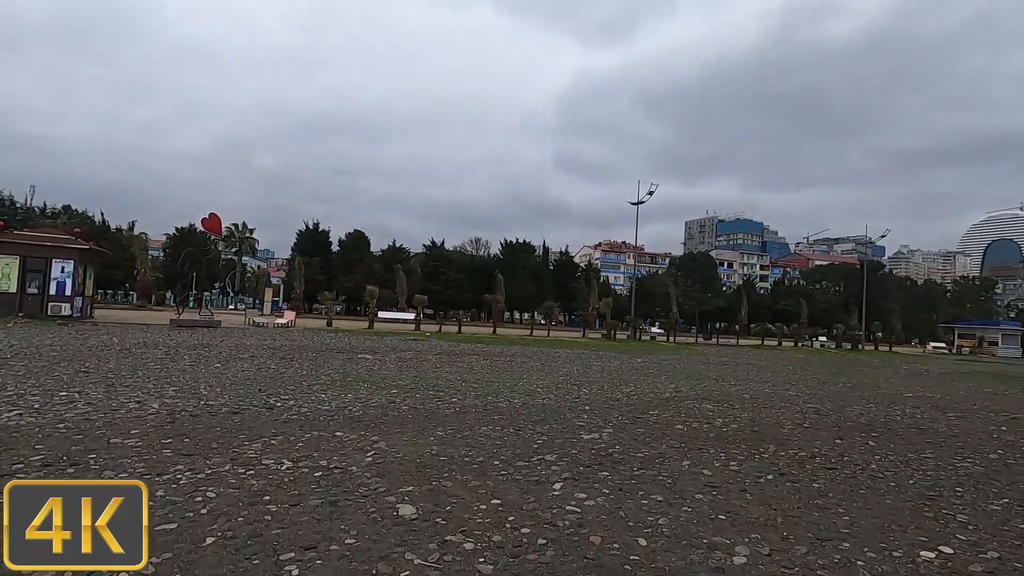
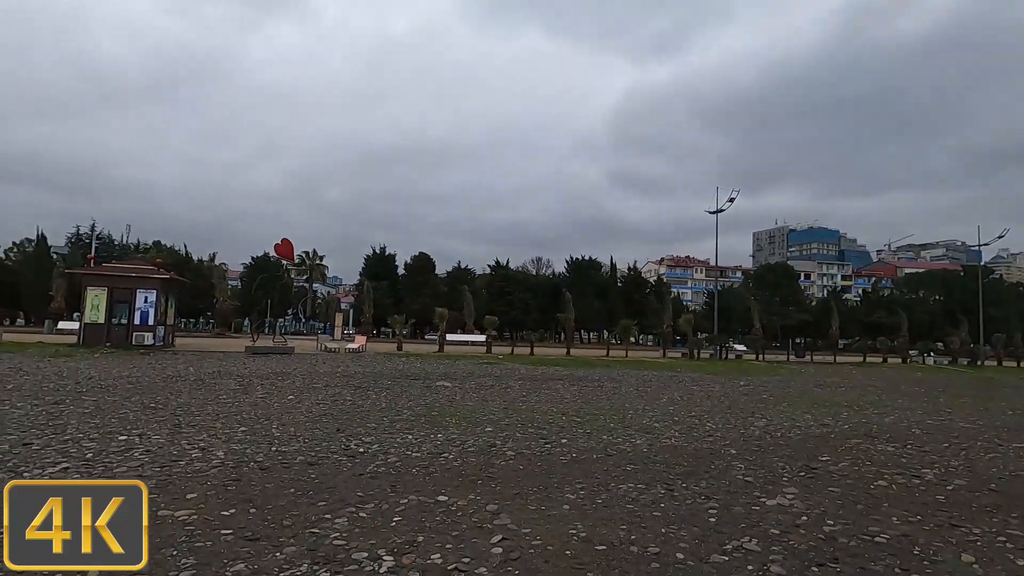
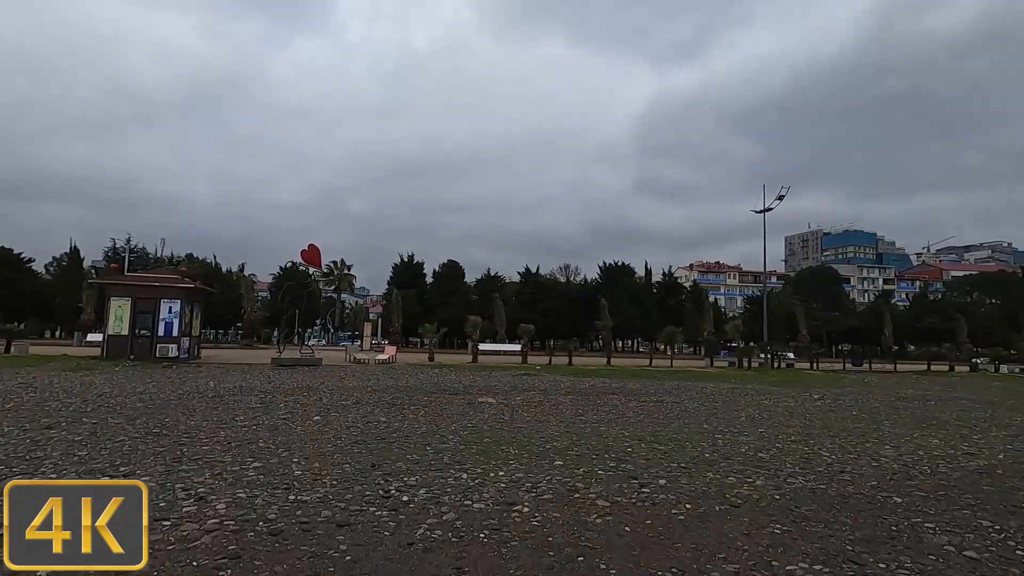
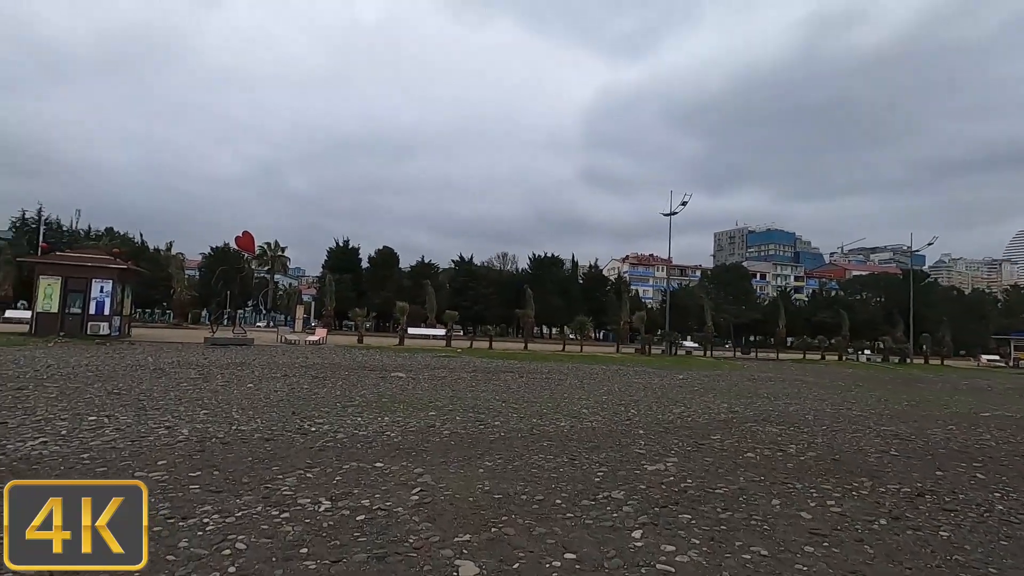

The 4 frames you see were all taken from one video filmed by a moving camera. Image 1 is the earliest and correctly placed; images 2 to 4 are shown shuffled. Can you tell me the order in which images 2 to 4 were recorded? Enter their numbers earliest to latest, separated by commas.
4, 2, 3
